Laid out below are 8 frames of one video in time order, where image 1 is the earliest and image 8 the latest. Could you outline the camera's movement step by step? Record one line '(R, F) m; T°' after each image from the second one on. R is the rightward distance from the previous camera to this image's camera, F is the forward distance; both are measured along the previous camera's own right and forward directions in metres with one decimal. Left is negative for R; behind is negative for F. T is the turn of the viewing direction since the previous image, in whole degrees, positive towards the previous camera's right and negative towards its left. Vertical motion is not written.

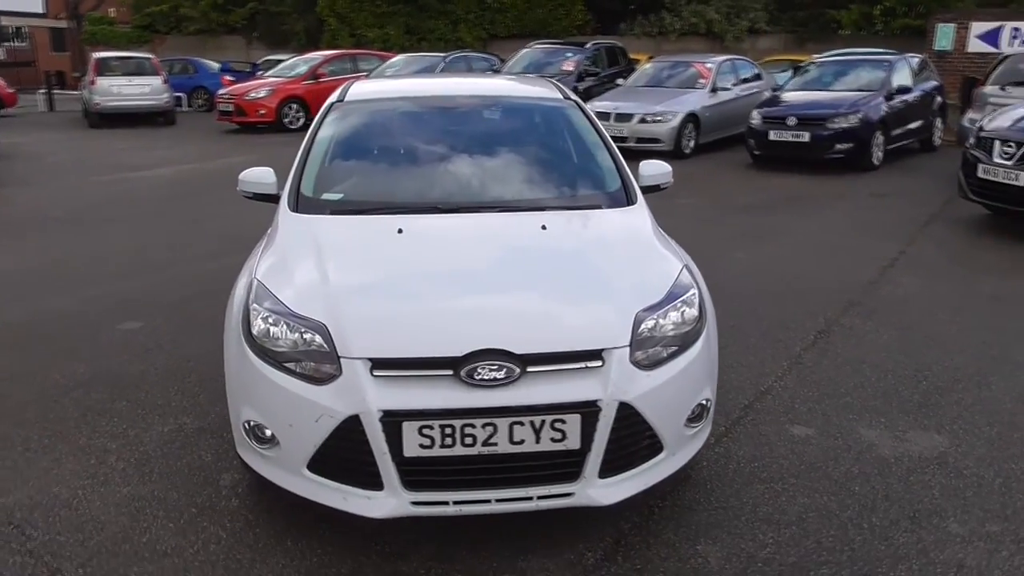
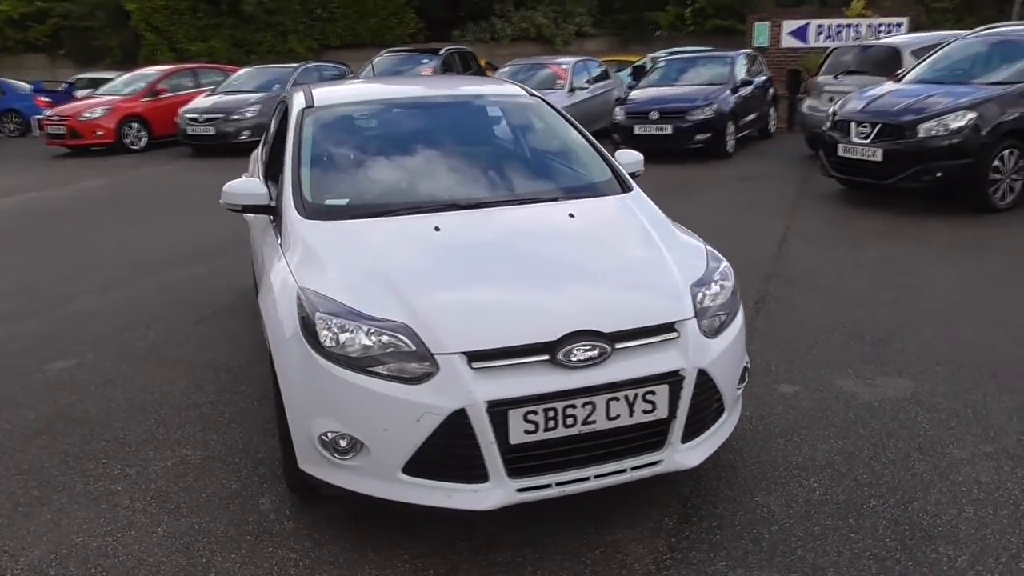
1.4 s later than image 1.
(-0.9, 0.0) m; +11°
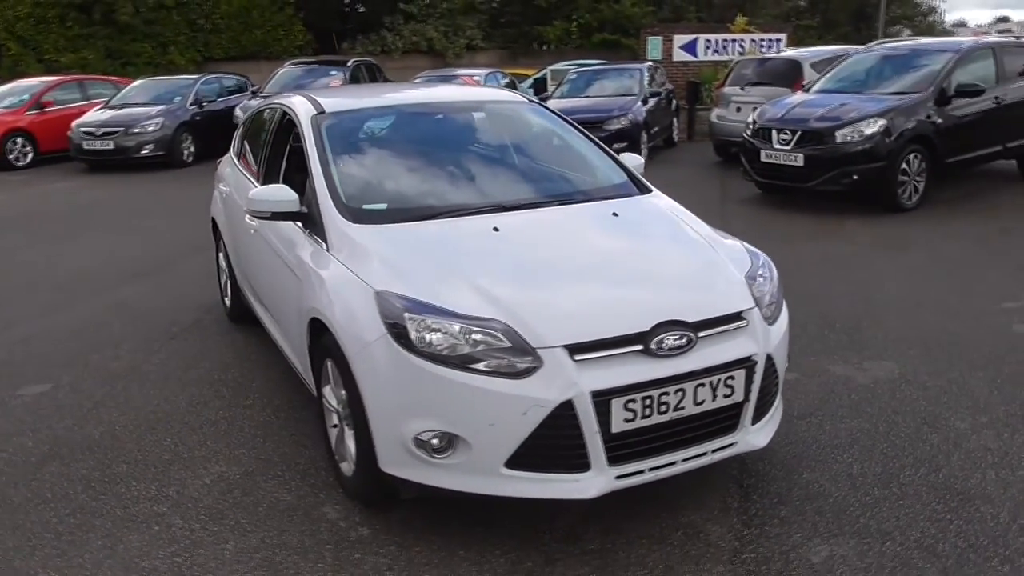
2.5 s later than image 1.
(-0.8, 0.0) m; +8°
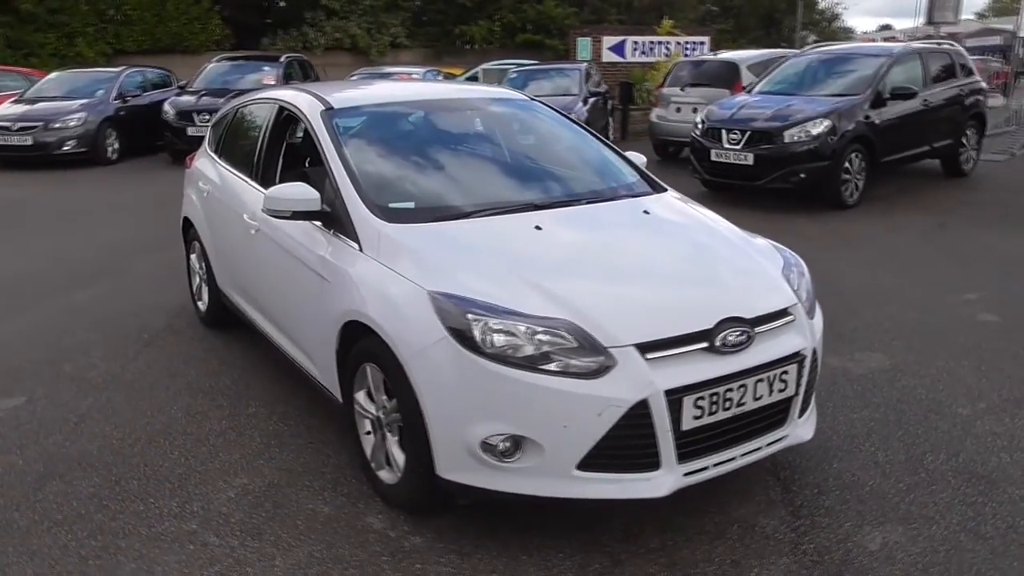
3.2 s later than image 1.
(-0.5, +0.1) m; +6°
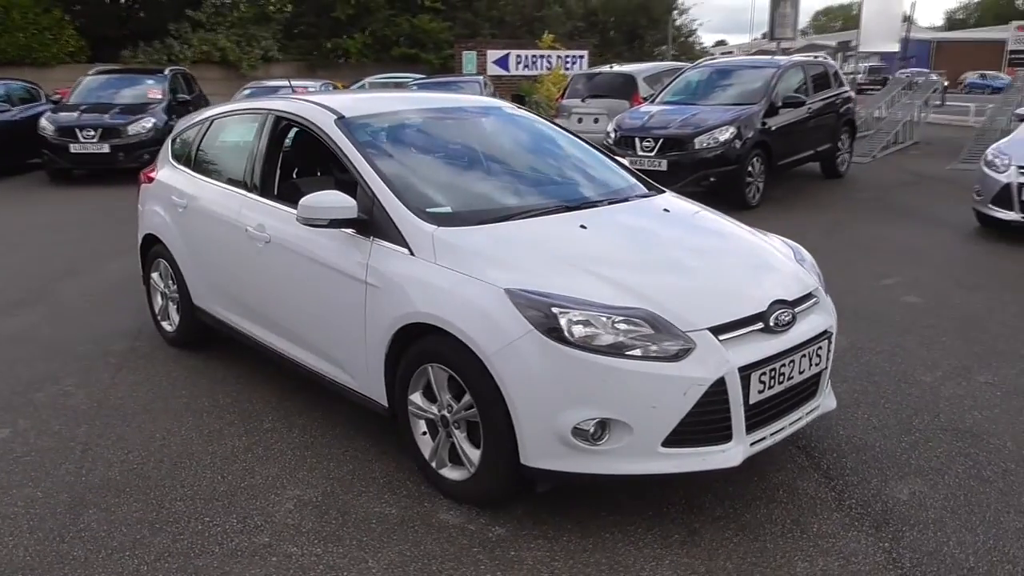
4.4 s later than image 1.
(-0.8, -0.1) m; +9°
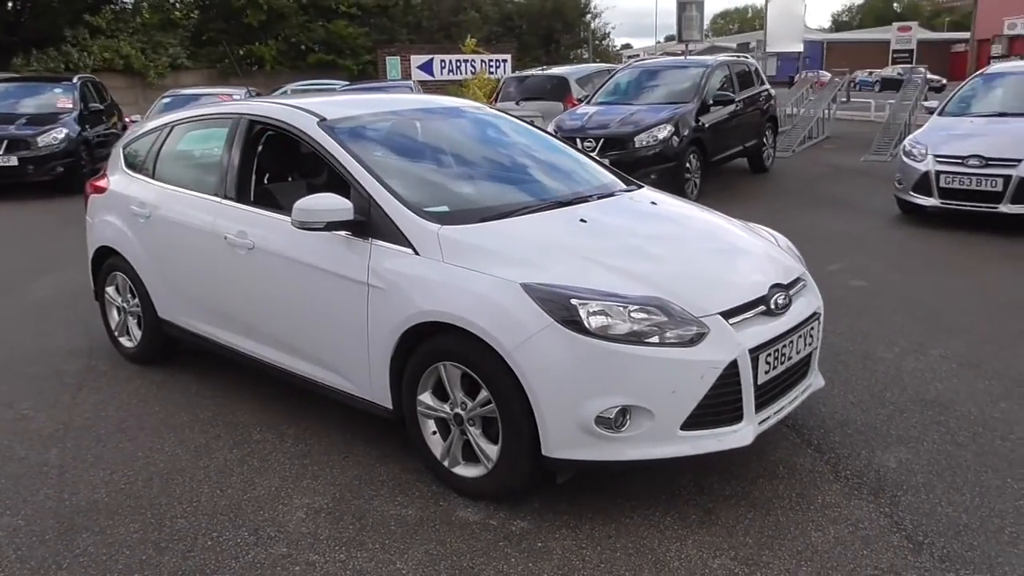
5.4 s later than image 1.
(-0.4, 0.0) m; +6°
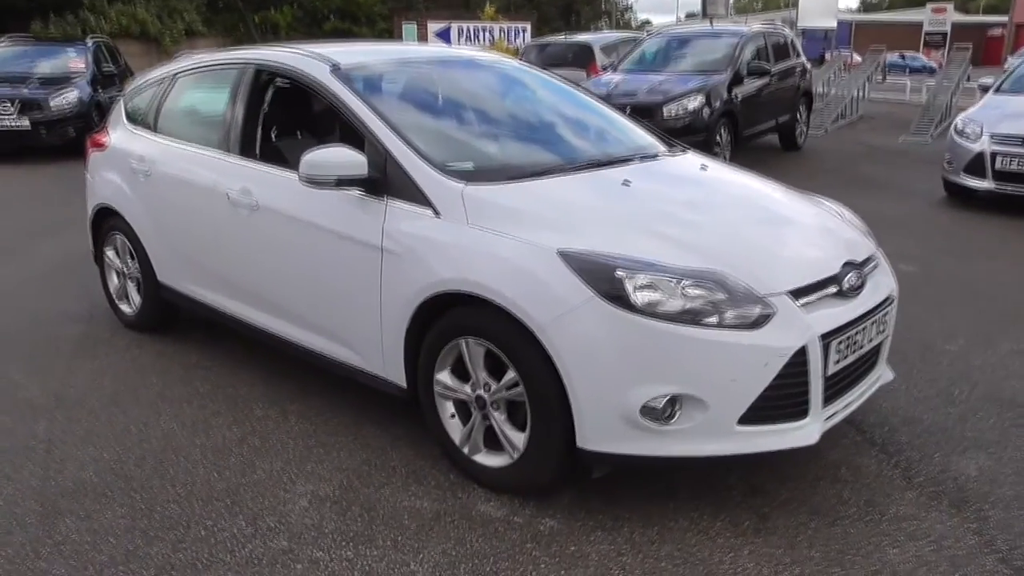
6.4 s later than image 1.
(-0.1, +0.4) m; -1°
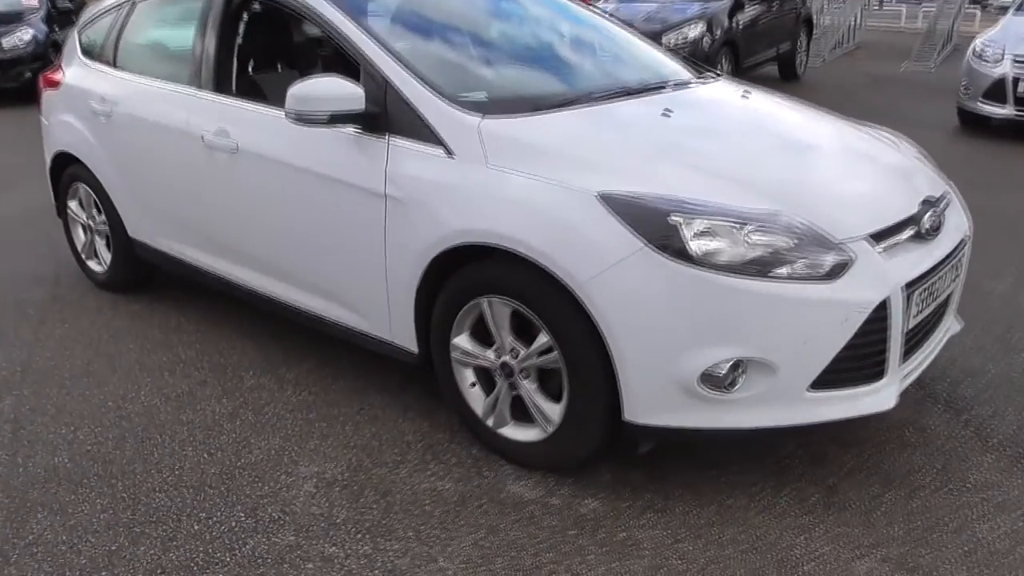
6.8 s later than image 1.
(-0.2, +0.4) m; +1°
